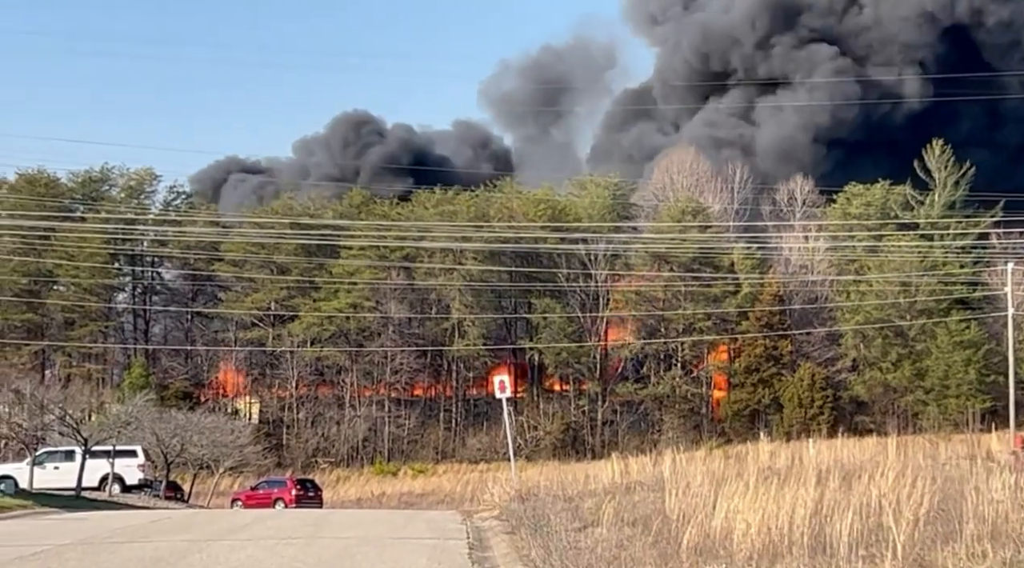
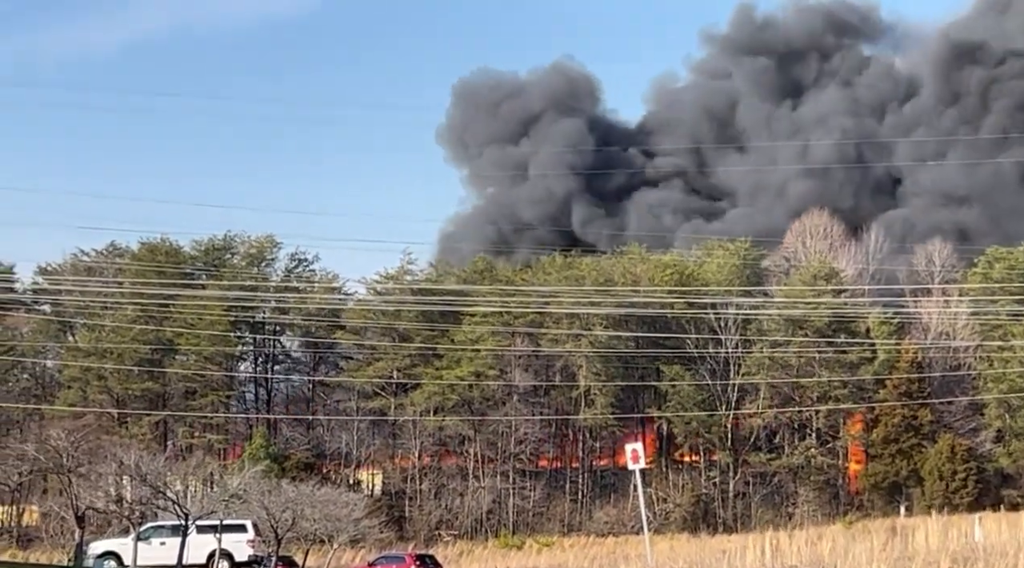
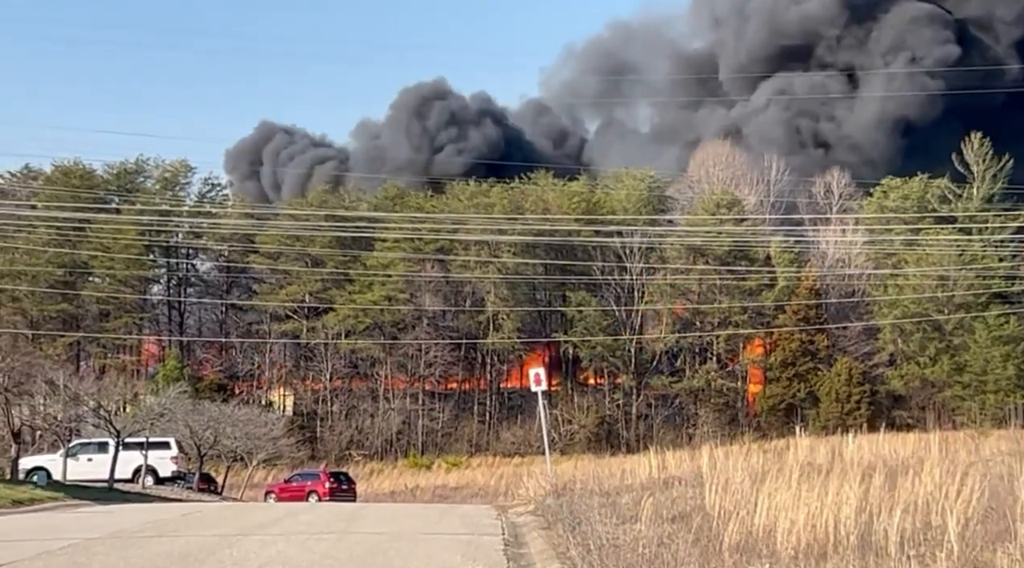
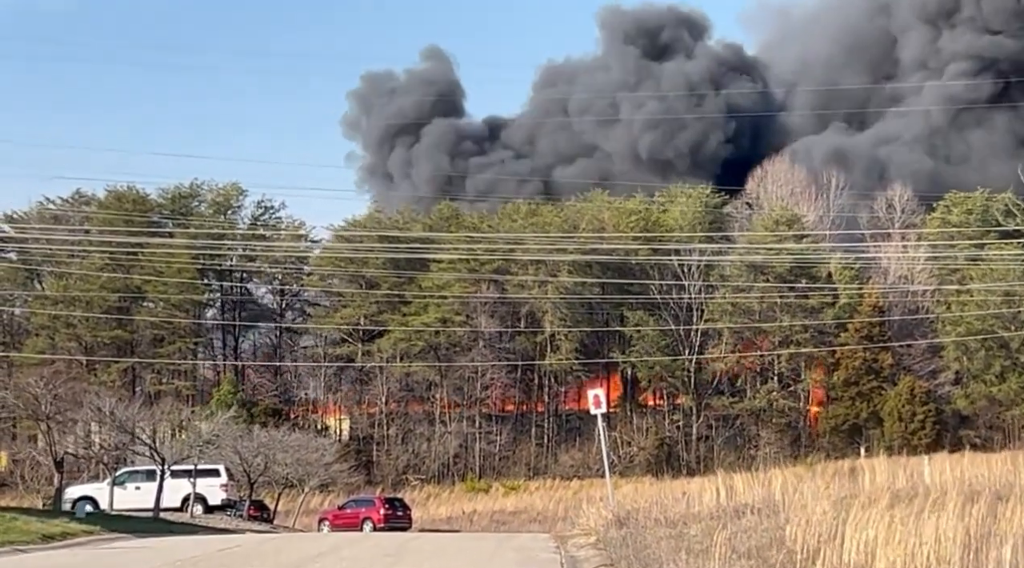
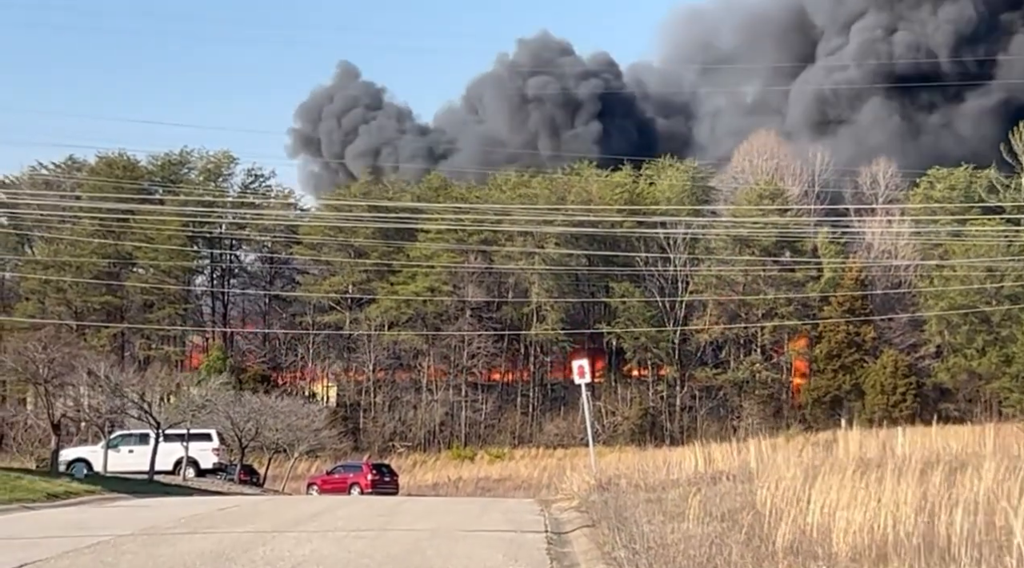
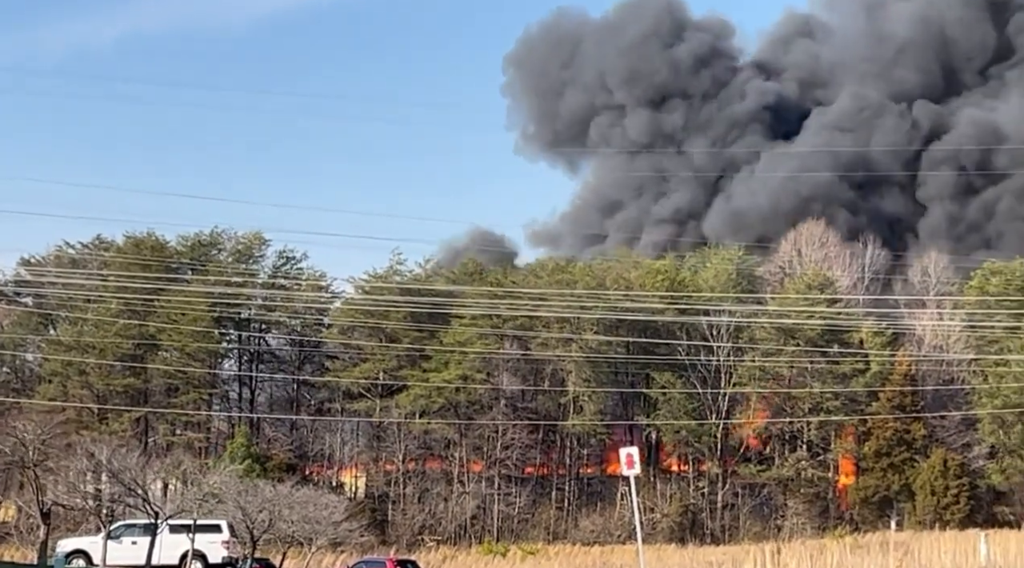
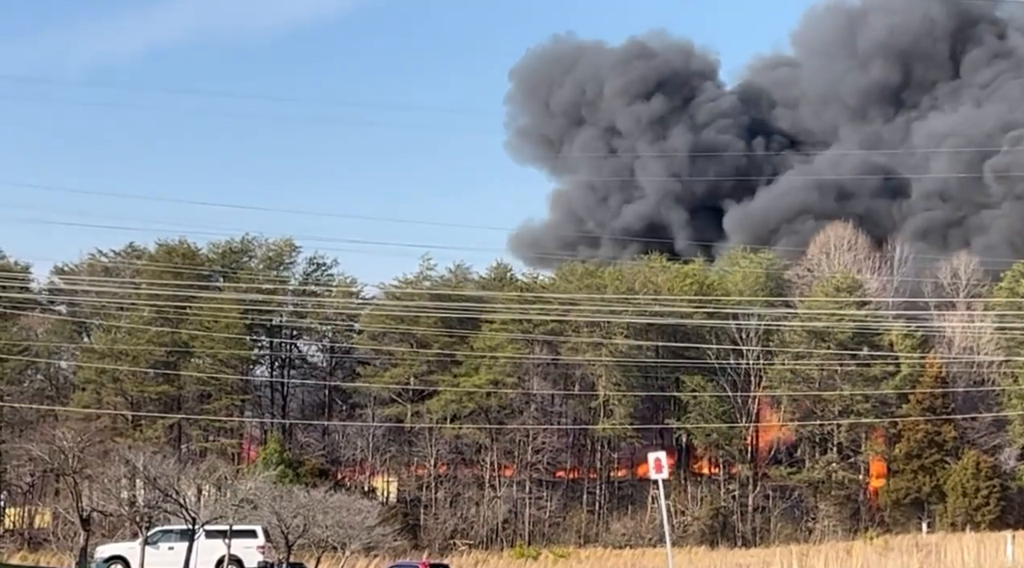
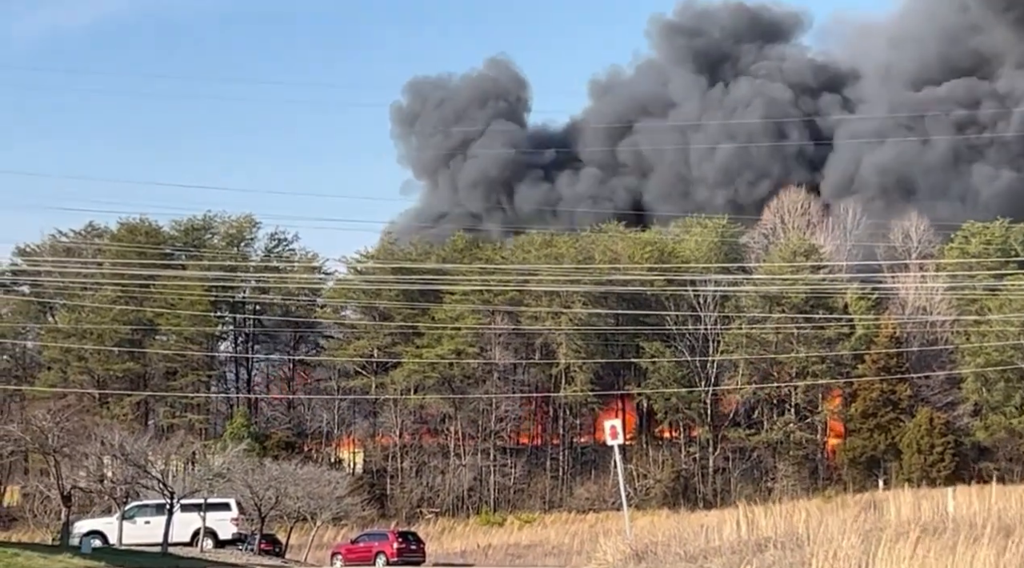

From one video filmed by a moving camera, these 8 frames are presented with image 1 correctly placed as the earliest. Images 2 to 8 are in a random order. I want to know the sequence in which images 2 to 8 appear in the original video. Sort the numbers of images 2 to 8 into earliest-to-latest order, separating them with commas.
3, 5, 4, 8, 2, 7, 6
